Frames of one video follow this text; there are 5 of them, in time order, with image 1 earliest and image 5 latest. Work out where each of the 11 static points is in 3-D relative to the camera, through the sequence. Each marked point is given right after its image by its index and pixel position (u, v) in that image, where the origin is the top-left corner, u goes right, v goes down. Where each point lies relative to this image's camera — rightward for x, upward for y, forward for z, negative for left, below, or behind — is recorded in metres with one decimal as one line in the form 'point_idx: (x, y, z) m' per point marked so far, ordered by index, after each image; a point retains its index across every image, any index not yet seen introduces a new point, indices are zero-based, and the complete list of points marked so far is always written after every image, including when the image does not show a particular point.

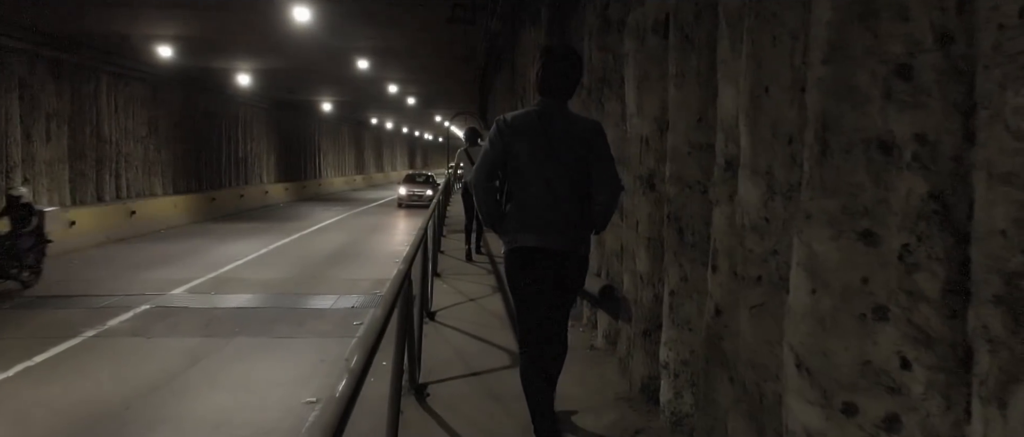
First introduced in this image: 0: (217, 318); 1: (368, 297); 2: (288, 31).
0: (-4.9, -1.6, +11.0) m
1: (-2.8, -1.5, +12.7) m
2: (-5.8, +4.9, +17.3) m
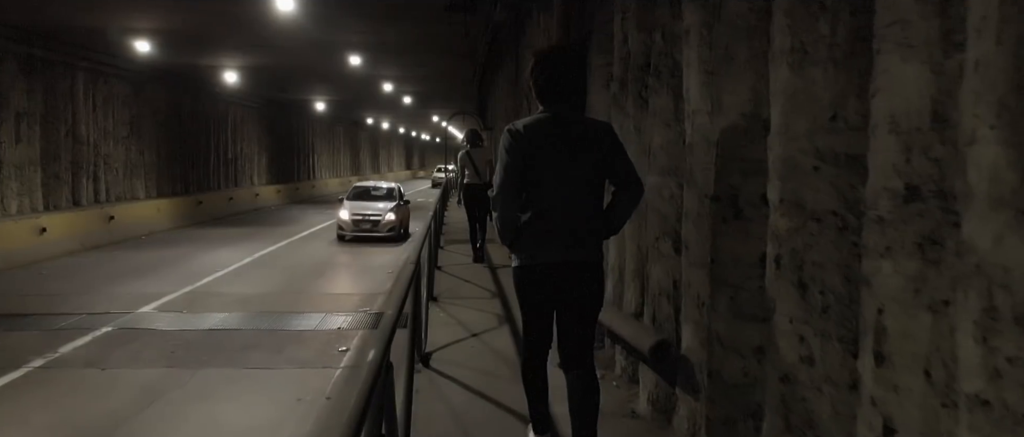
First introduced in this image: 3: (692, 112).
0: (-4.8, -1.8, +9.7) m
1: (-2.7, -1.7, +11.4) m
2: (-5.8, +4.8, +16.1) m
3: (+1.0, +0.6, +3.6) m
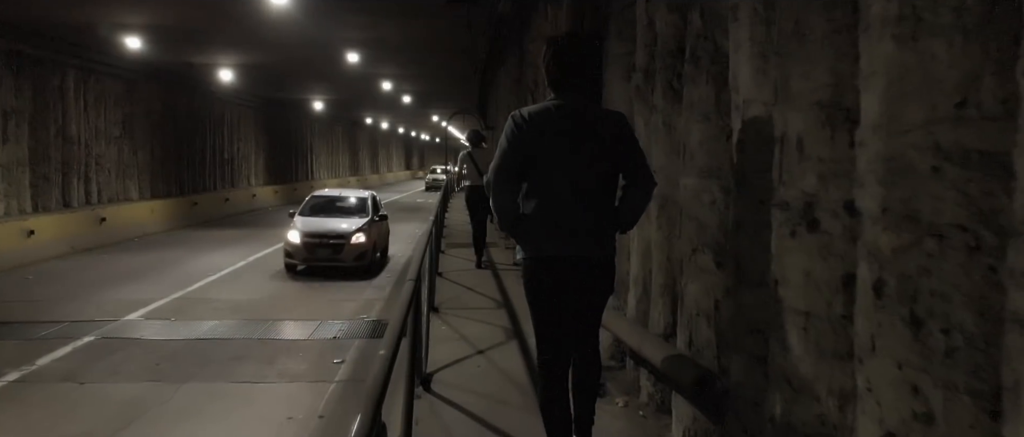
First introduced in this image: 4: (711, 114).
0: (-4.7, -1.9, +9.2) m
1: (-2.6, -1.7, +10.9) m
2: (-5.7, +4.7, +15.5) m
3: (+1.1, +0.5, +3.0) m
4: (+1.0, +0.5, +3.4) m
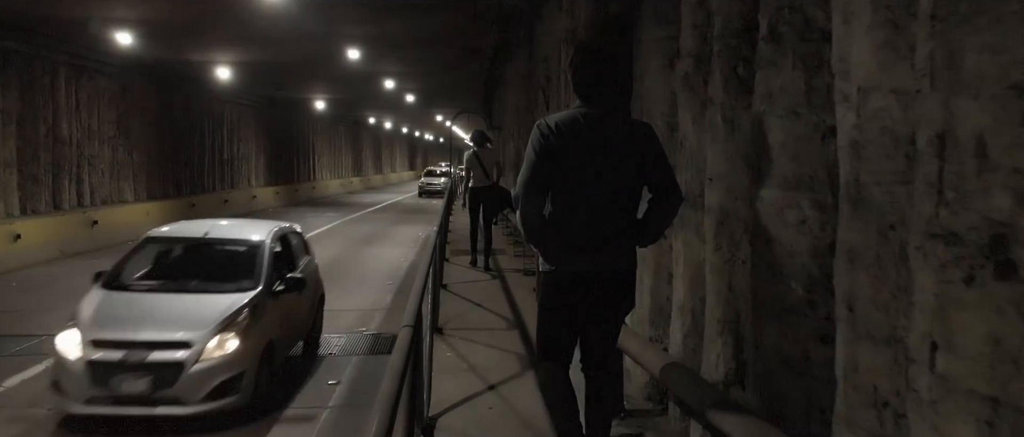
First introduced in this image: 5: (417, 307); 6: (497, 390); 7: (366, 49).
0: (-4.6, -2.0, +8.4) m
1: (-2.4, -1.8, +10.1) m
2: (-5.5, +4.6, +14.8) m
3: (+1.2, +0.4, +2.2) m
4: (+1.1, +0.4, +2.6) m
5: (-0.5, -0.5, +3.8) m
6: (-0.1, -1.3, +4.9) m
7: (-4.2, +4.8, +19.0) m
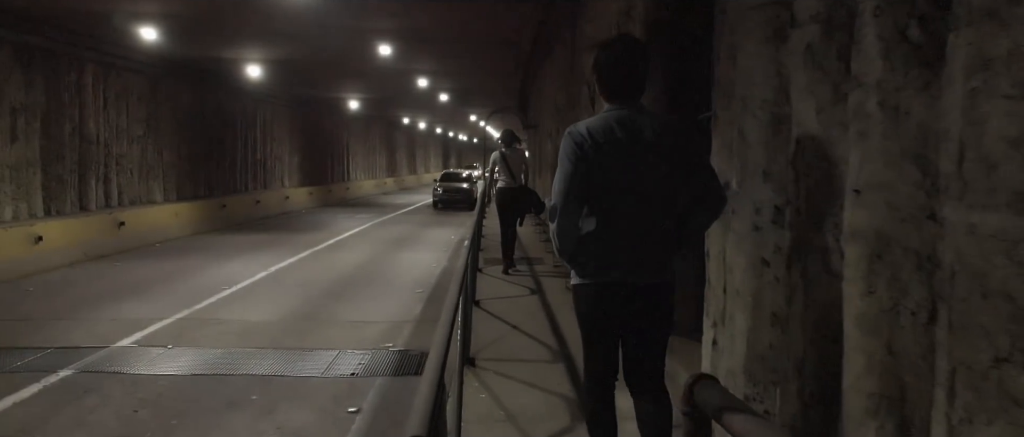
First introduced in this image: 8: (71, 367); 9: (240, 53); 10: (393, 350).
0: (-4.1, -2.0, +7.7) m
1: (-1.9, -1.9, +9.2) m
2: (-4.7, +4.5, +14.1) m
3: (+1.3, +0.3, +1.2) m
4: (+1.3, +0.3, +1.6) m
5: (-0.3, -0.6, +2.9) m
6: (+0.2, -1.4, +3.9) m
7: (-3.2, +4.8, +18.2) m
8: (-5.8, -1.9, +8.7) m
9: (-8.2, +5.0, +19.9) m
10: (-1.7, -1.9, +9.5) m
